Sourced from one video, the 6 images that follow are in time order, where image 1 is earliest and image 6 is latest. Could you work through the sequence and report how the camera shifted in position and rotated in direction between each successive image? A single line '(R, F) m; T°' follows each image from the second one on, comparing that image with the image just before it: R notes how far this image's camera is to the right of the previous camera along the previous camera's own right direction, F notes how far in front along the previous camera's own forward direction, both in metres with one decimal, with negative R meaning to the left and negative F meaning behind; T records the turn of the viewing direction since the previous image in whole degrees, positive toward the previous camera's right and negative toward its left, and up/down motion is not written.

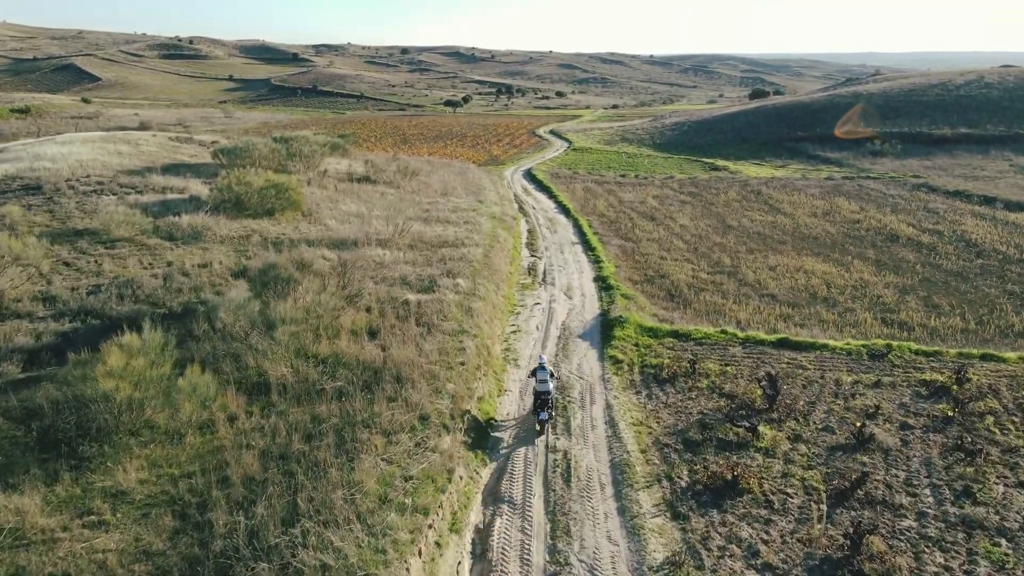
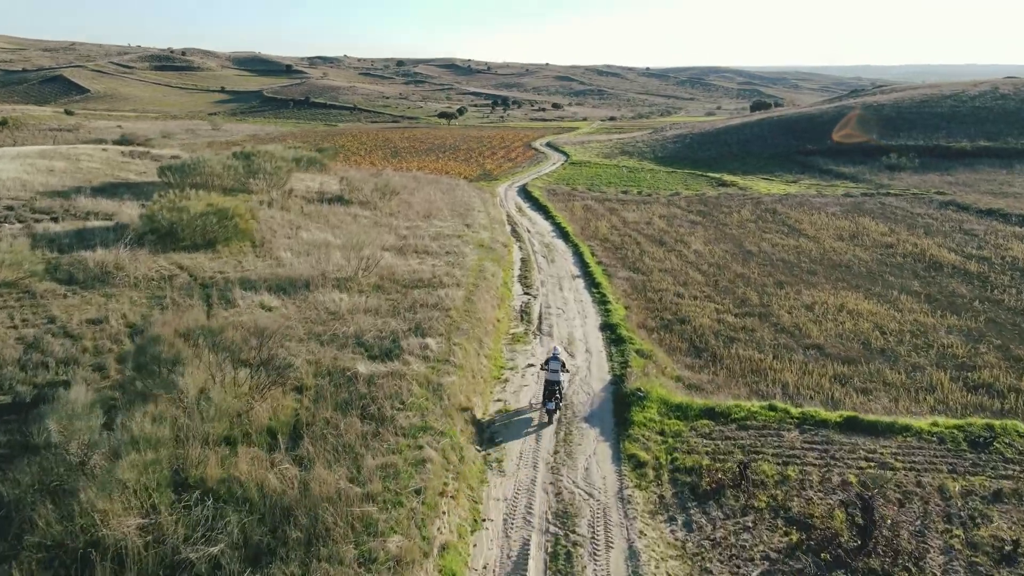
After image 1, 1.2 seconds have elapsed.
(+0.2, +3.8) m; 0°
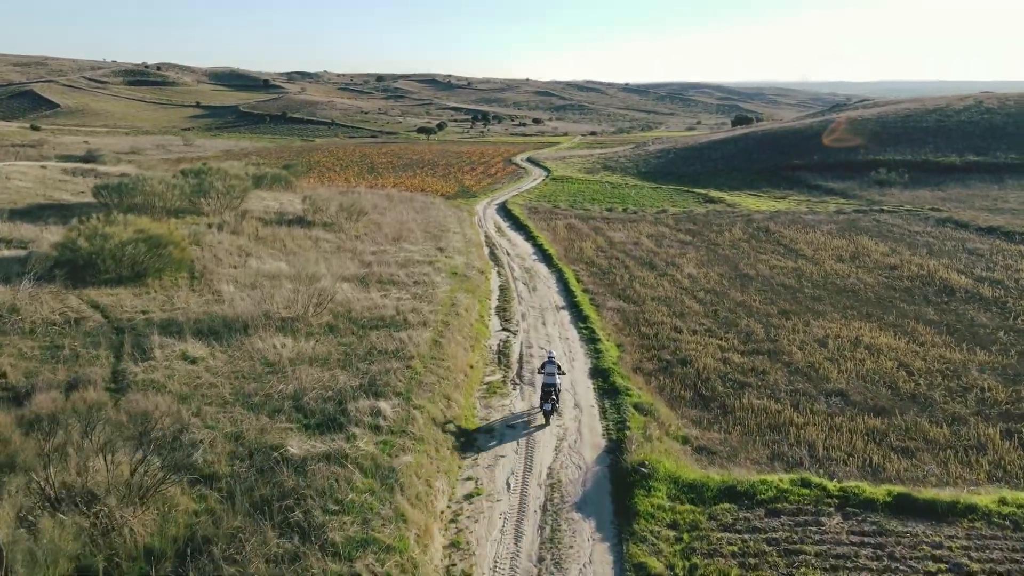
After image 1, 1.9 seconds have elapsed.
(+0.1, +2.4) m; +1°
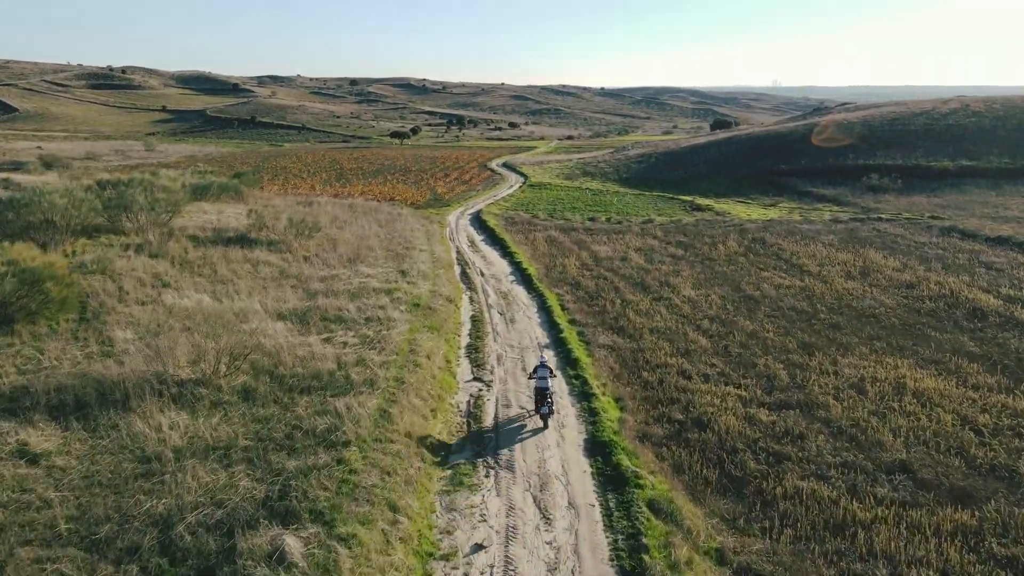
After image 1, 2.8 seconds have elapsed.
(+0.1, +3.4) m; +2°
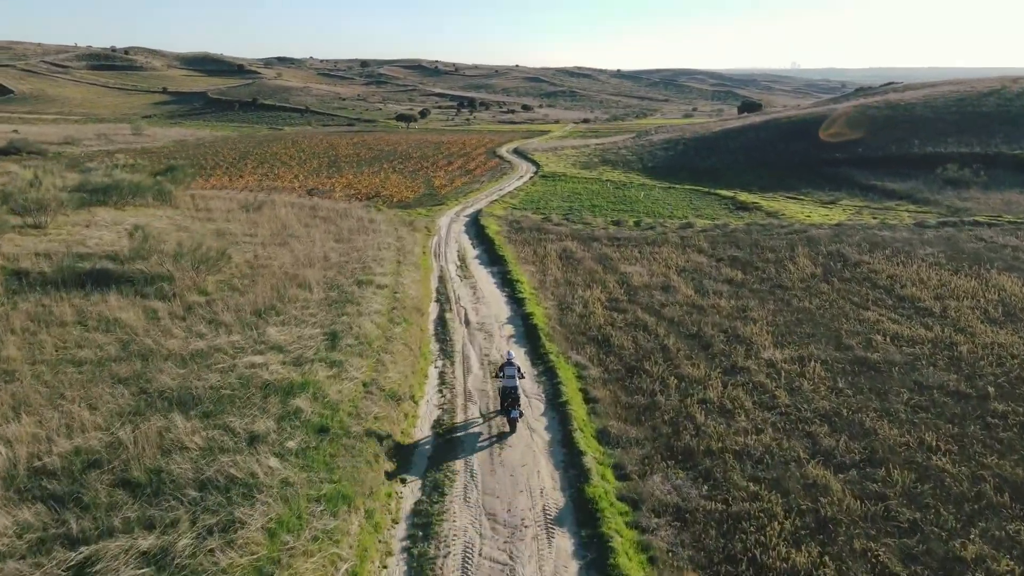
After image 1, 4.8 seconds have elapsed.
(+0.4, +8.0) m; -1°
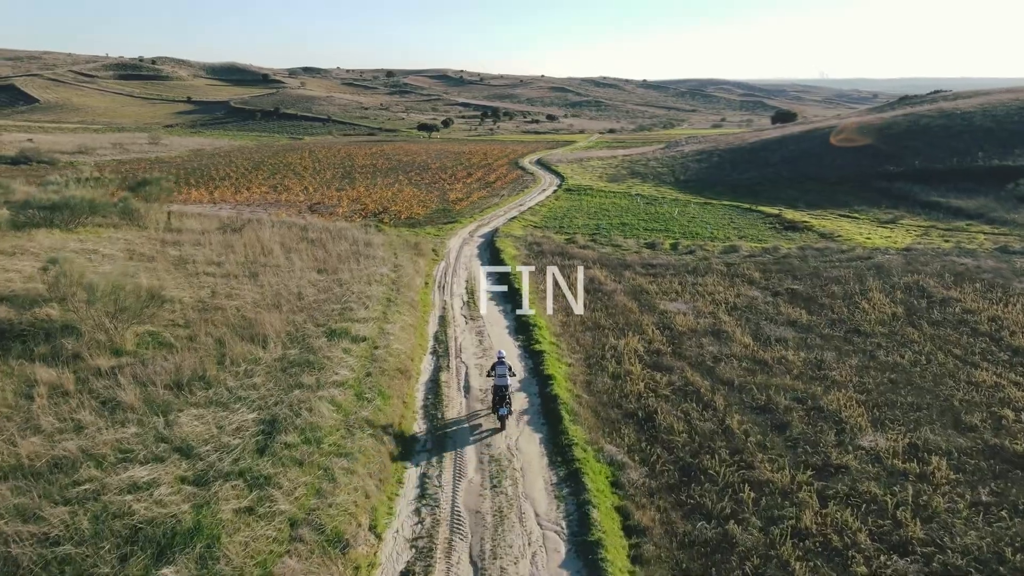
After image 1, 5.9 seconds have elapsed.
(+0.2, +4.0) m; -2°
